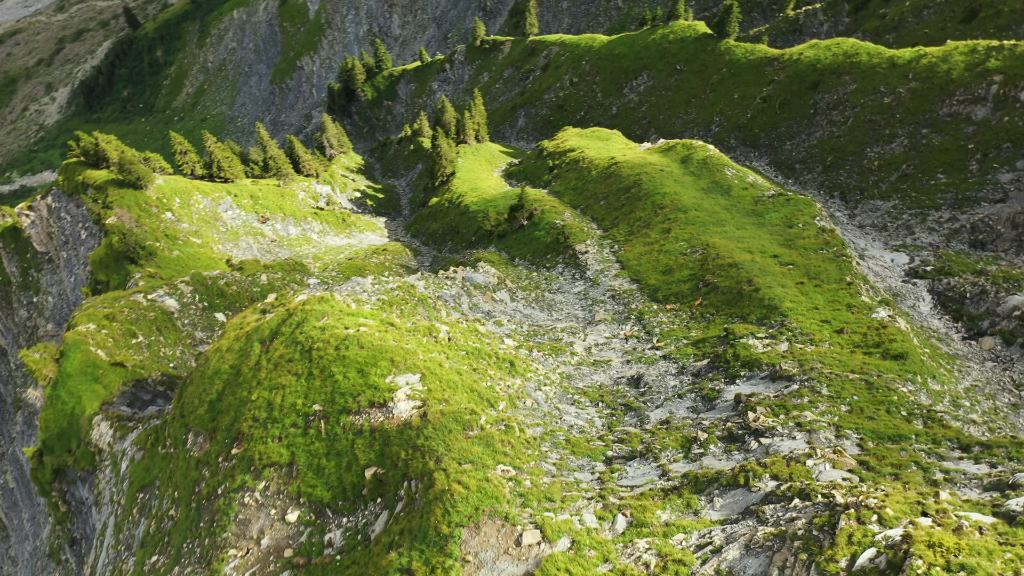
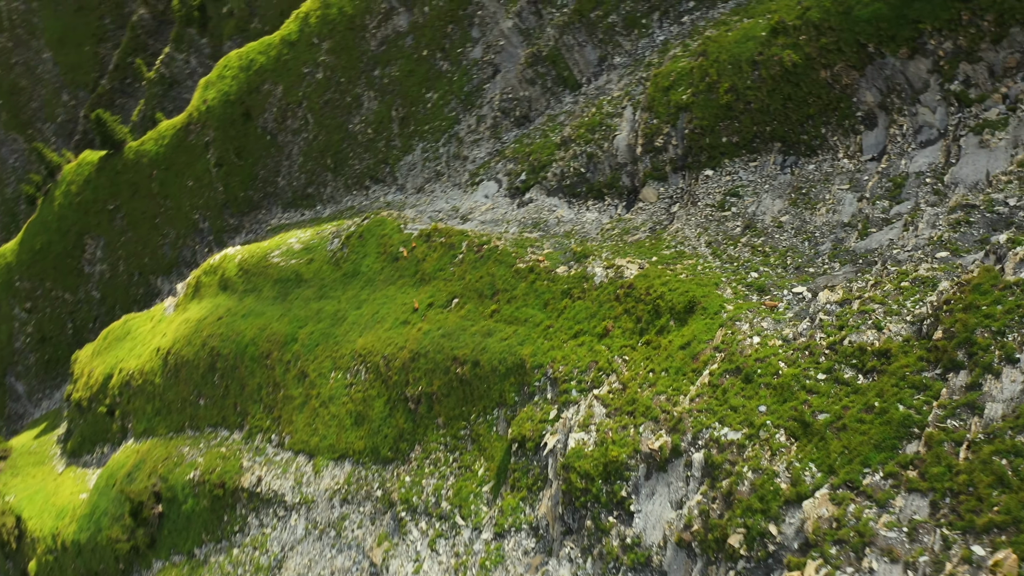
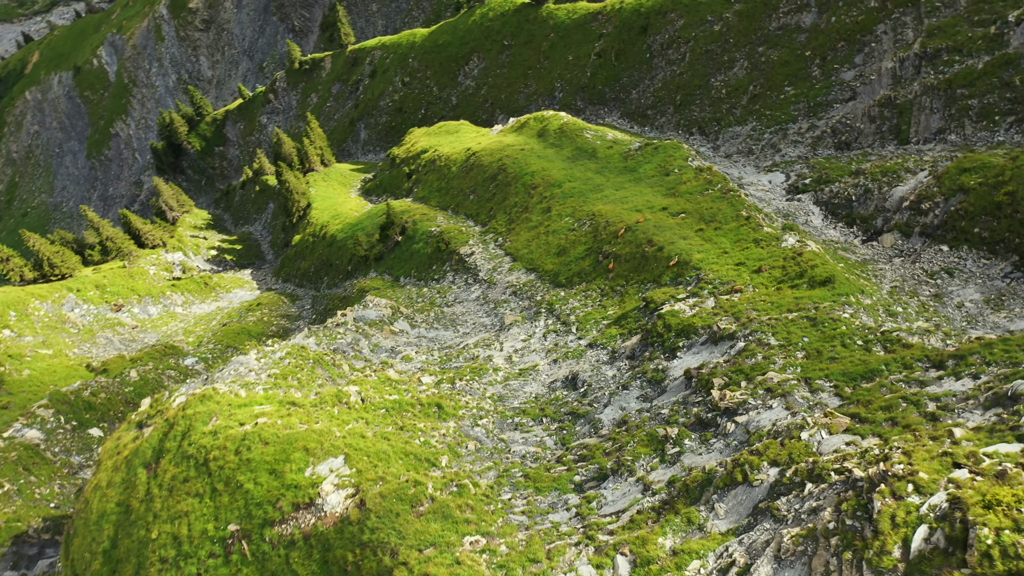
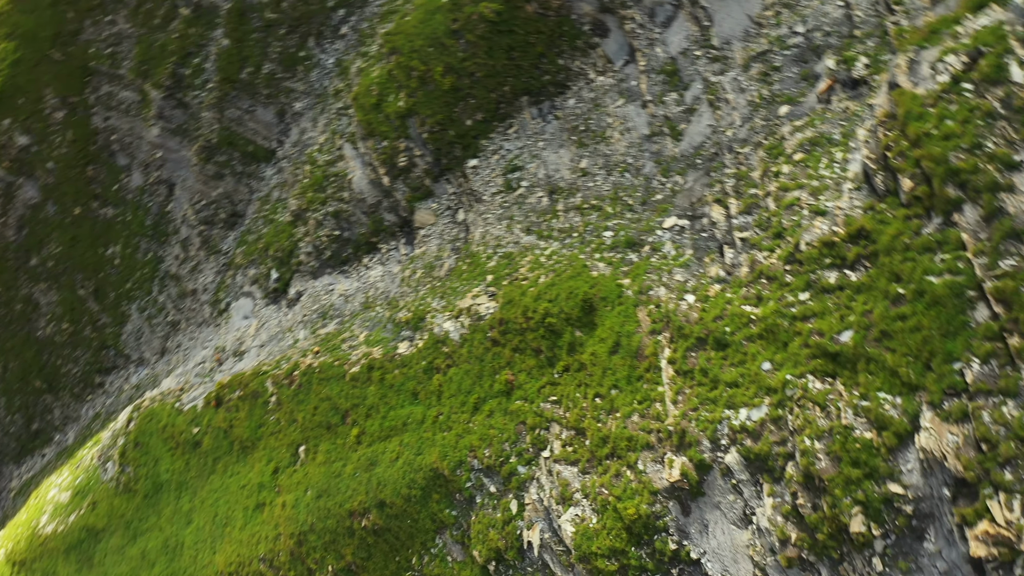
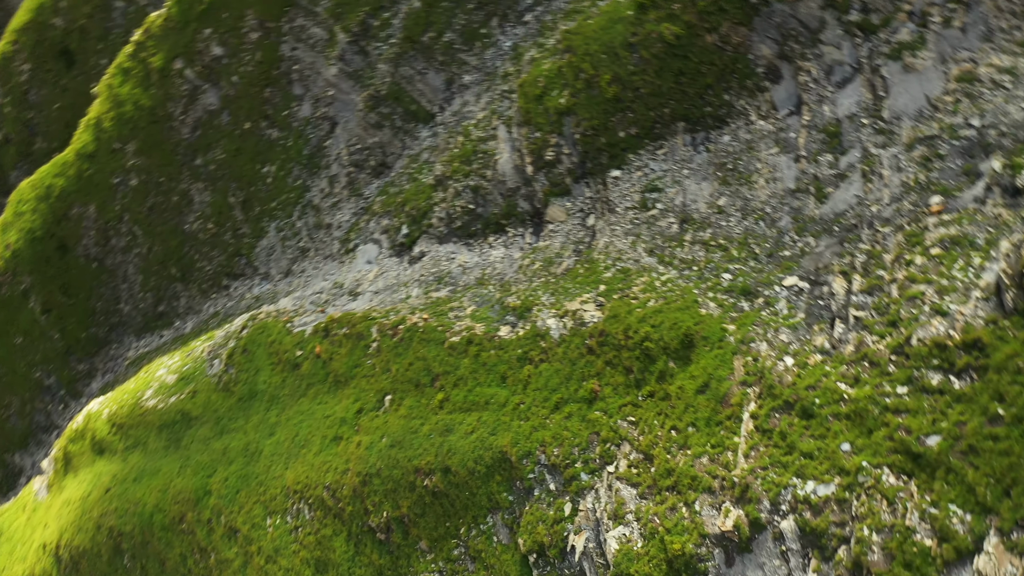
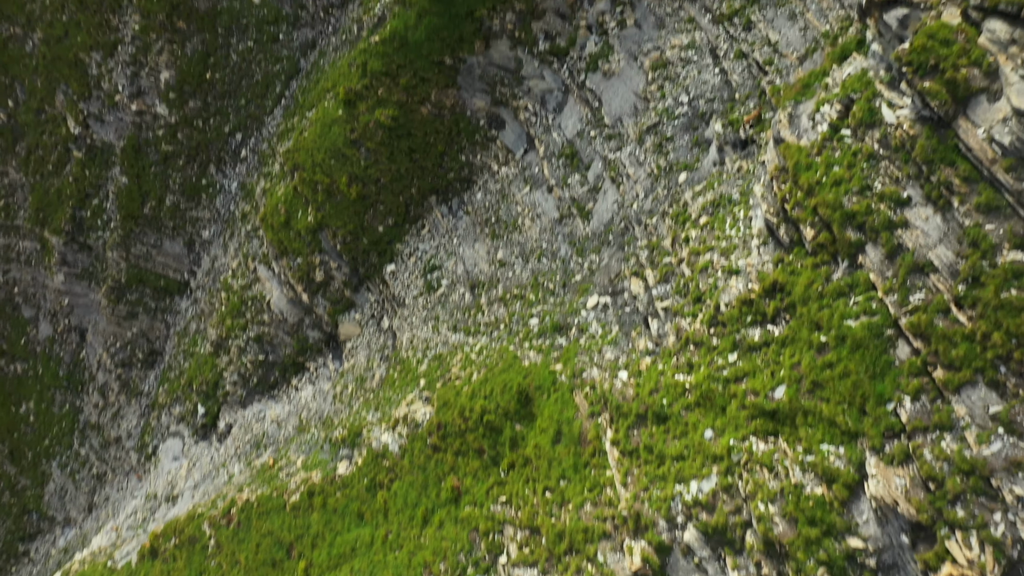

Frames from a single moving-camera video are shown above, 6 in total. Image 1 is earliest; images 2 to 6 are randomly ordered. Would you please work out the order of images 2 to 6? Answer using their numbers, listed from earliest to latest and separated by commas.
3, 2, 5, 4, 6
